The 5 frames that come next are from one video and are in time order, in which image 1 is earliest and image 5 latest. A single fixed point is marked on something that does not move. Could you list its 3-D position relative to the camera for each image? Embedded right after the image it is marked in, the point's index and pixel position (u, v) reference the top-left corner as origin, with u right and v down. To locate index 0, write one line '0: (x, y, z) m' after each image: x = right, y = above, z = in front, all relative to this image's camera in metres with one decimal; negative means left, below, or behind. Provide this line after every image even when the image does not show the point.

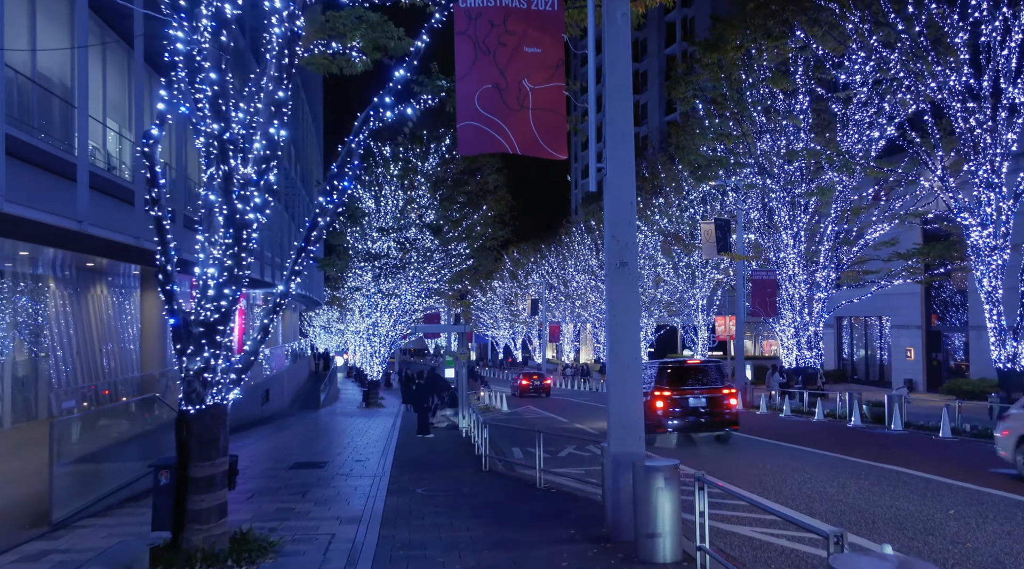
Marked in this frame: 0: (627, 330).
0: (+1.0, -0.4, +7.3) m
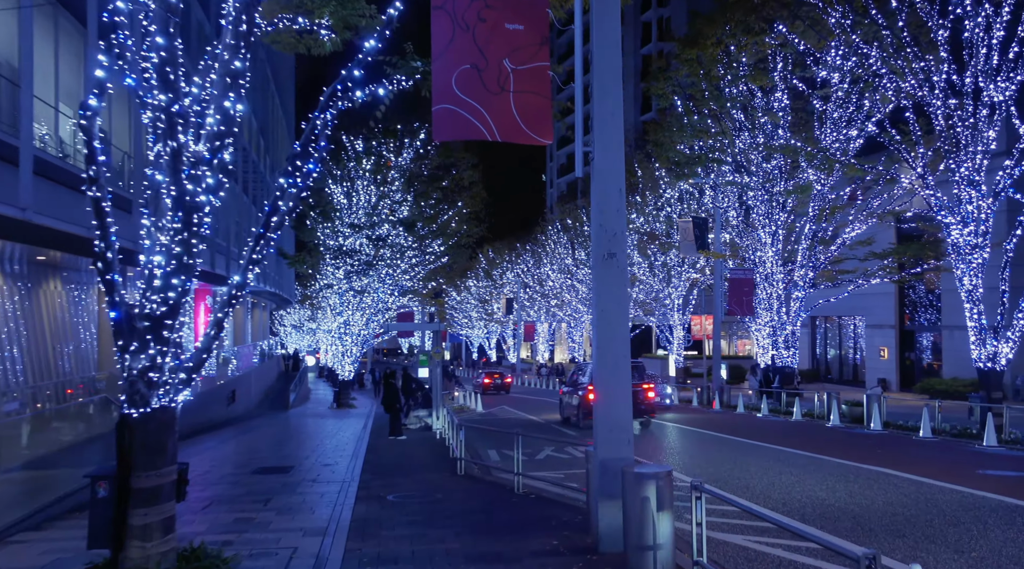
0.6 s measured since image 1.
0: (+0.9, -0.4, +6.8) m
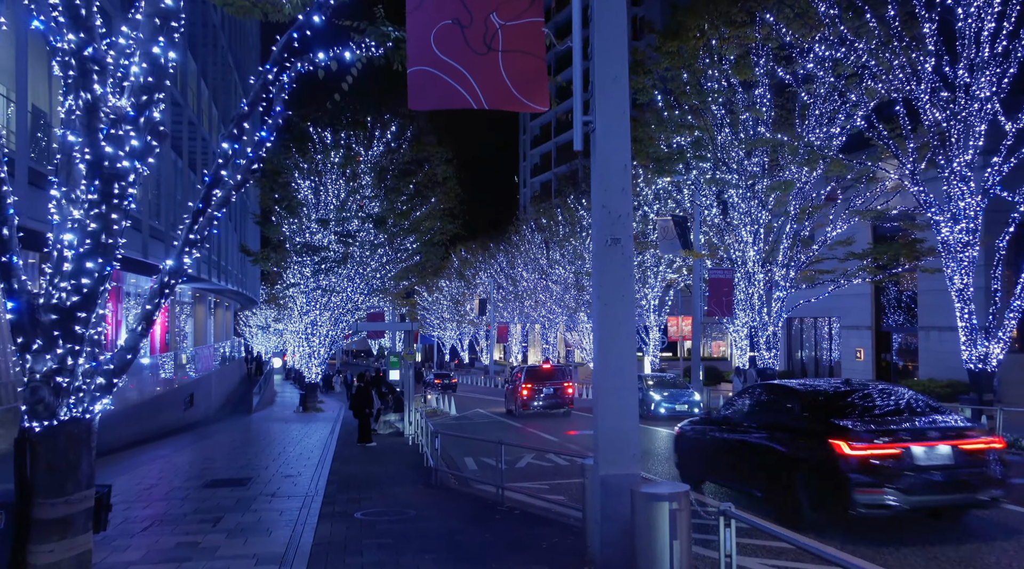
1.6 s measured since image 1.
0: (+0.8, -0.3, +5.9) m
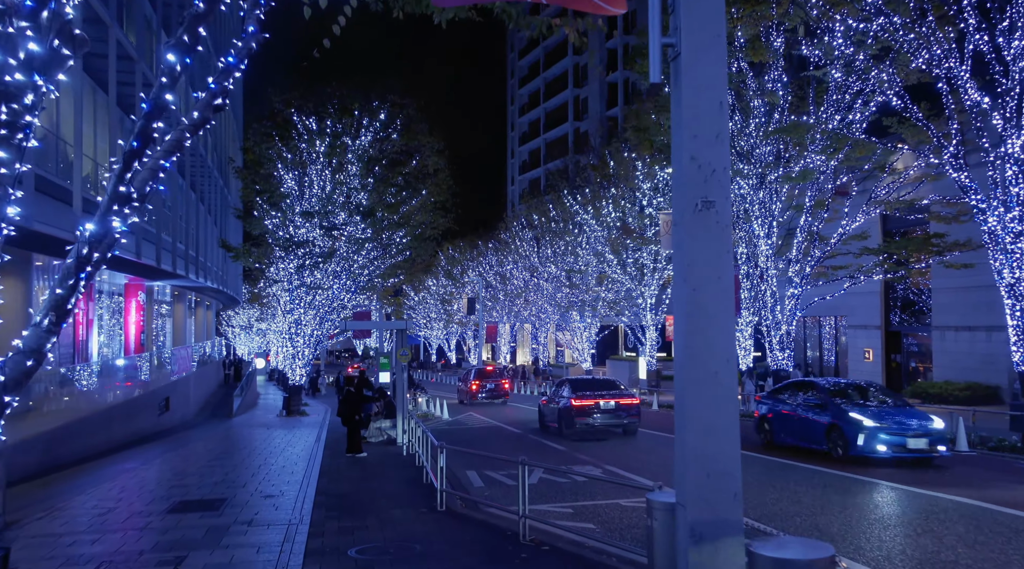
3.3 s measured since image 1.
0: (+1.1, -0.2, +4.4) m
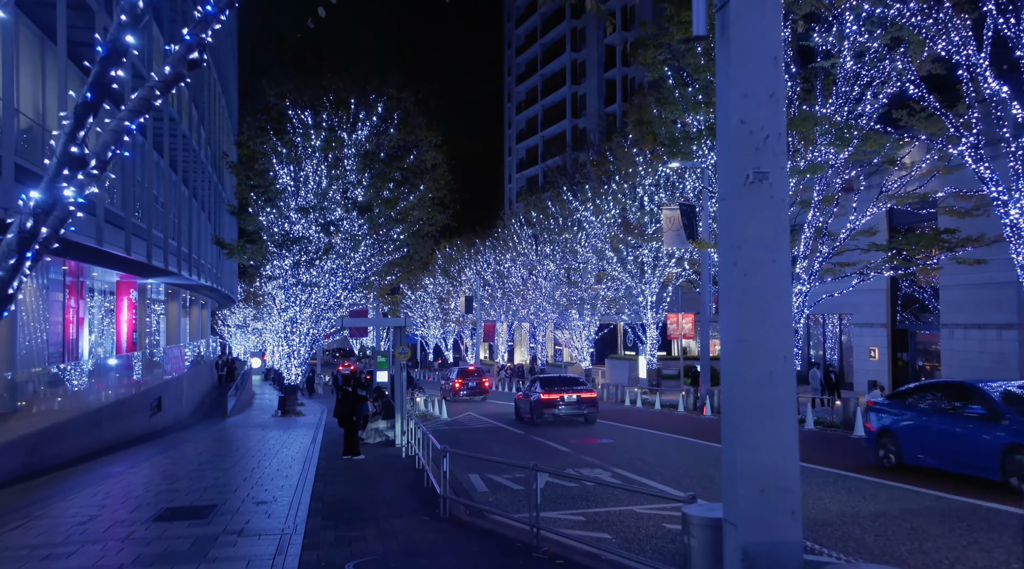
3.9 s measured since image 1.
0: (+1.2, -0.1, +3.8) m
